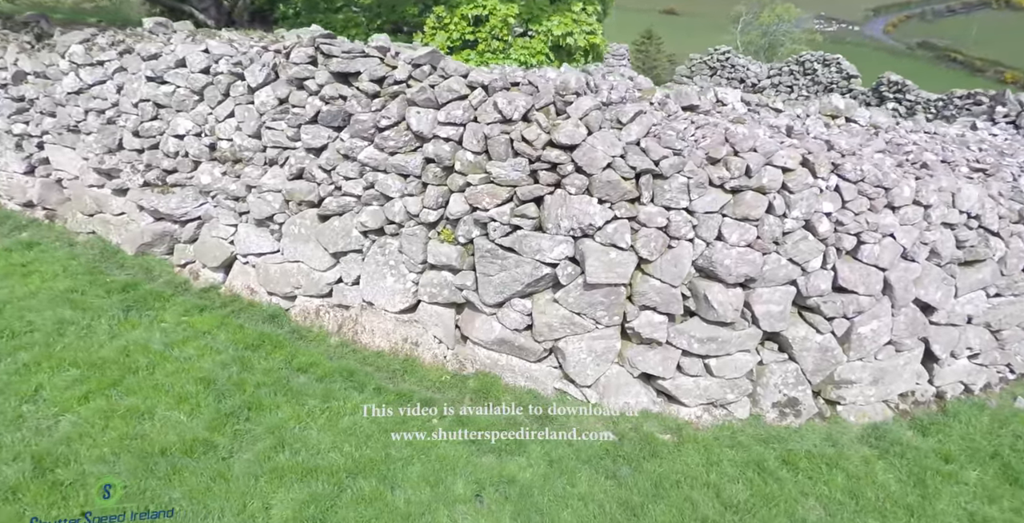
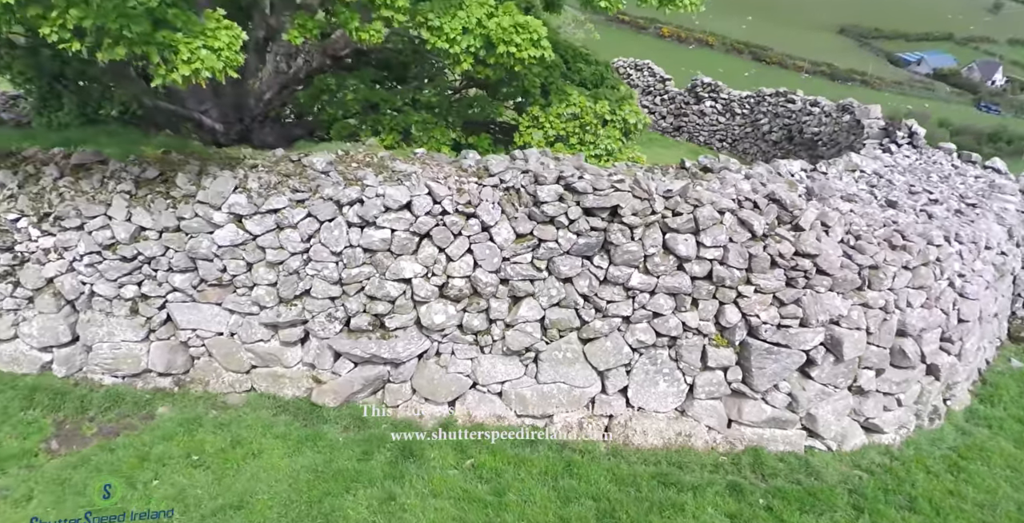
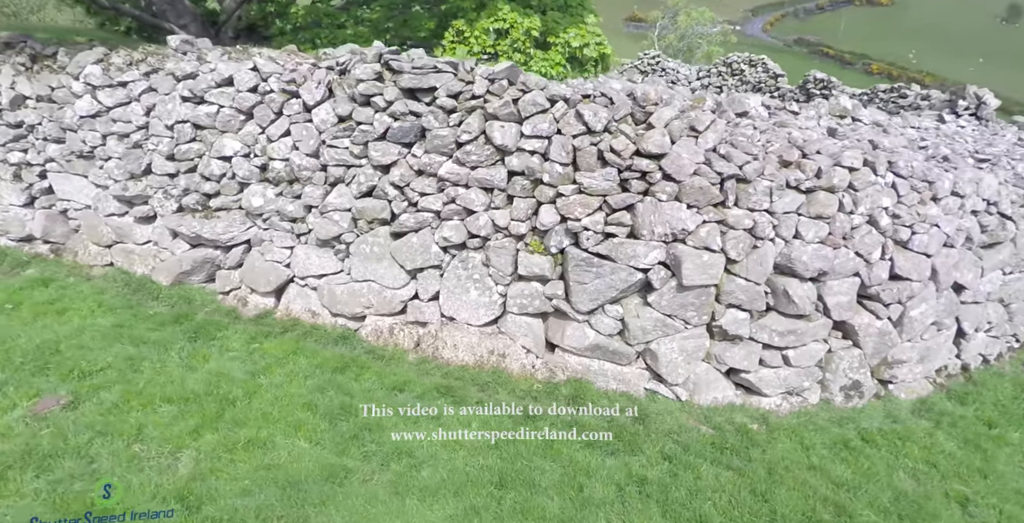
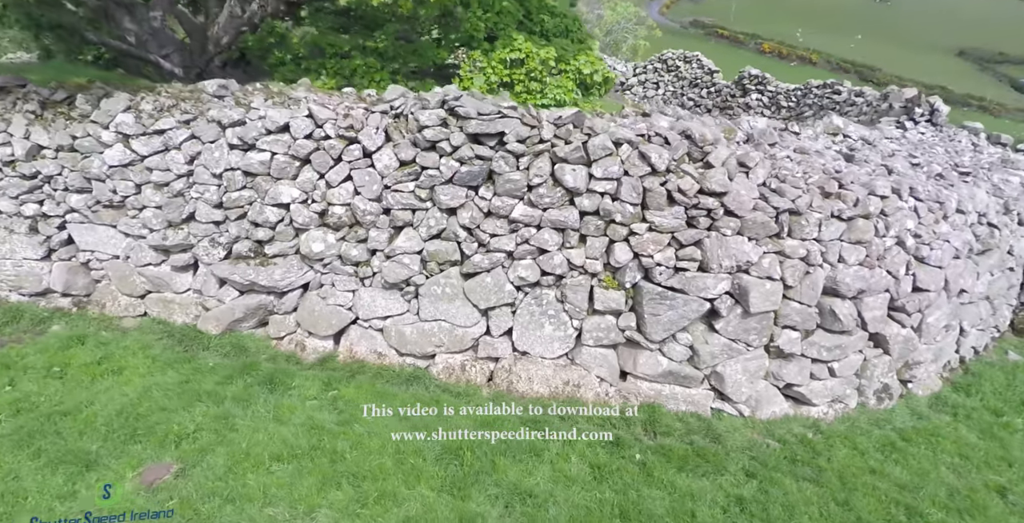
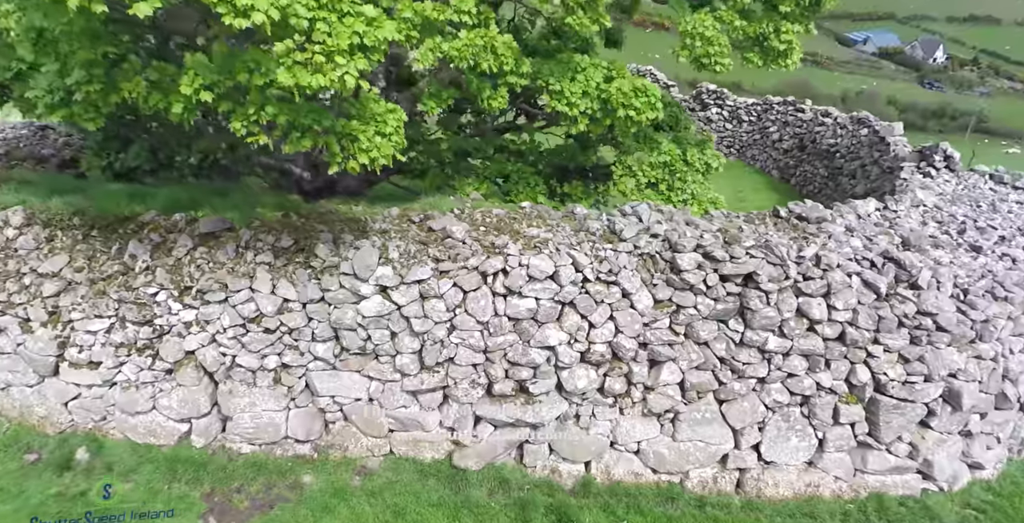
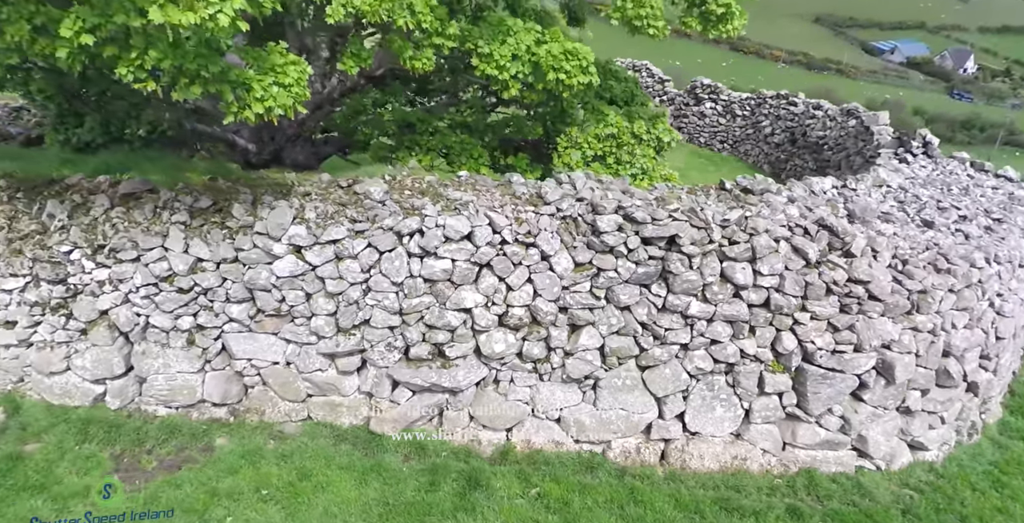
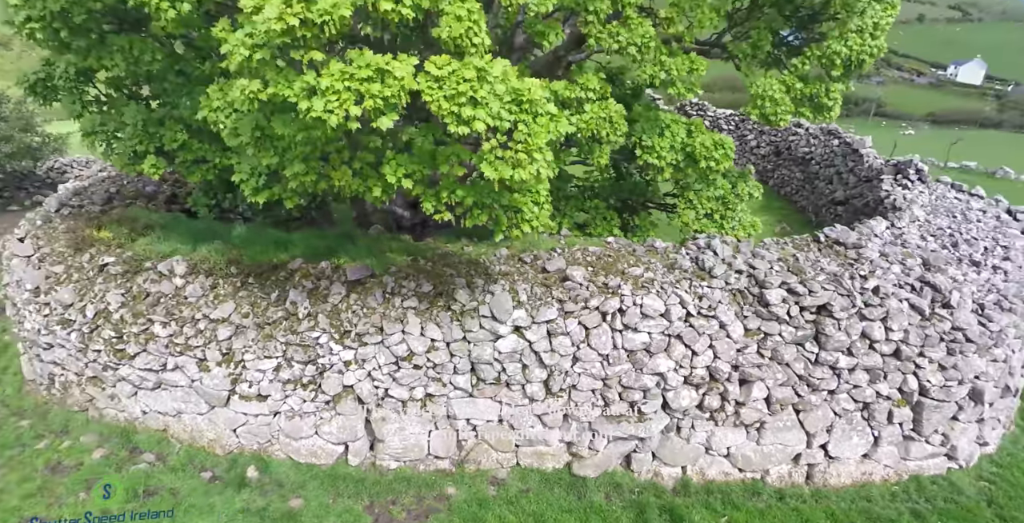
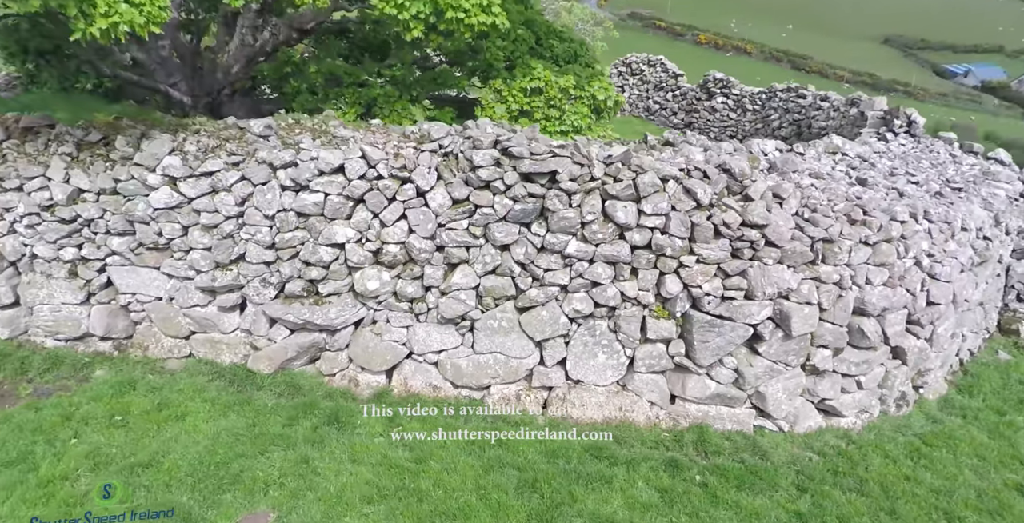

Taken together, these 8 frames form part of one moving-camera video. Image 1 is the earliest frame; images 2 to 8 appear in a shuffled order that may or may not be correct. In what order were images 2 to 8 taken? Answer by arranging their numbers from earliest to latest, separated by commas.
3, 4, 8, 2, 6, 5, 7
